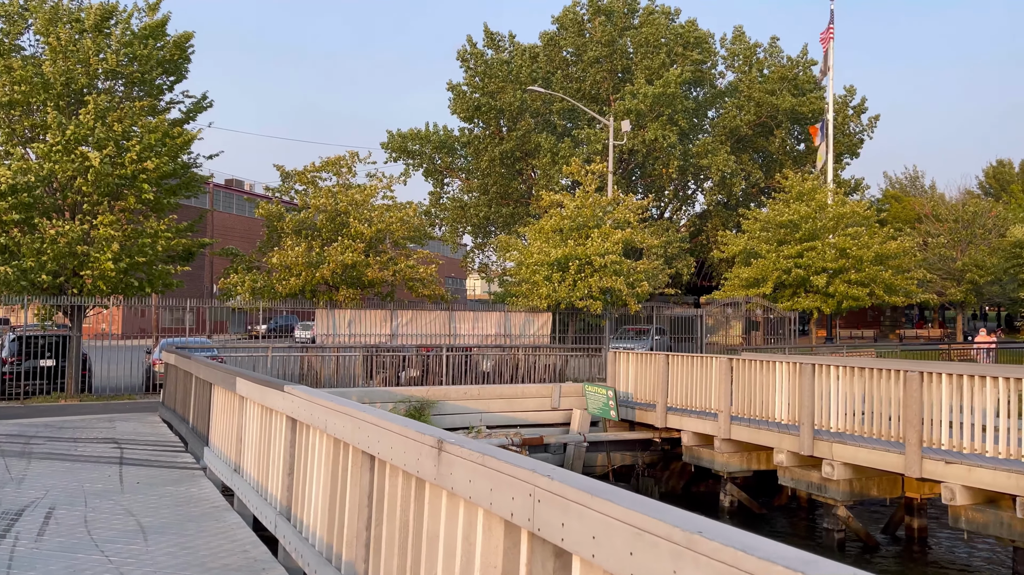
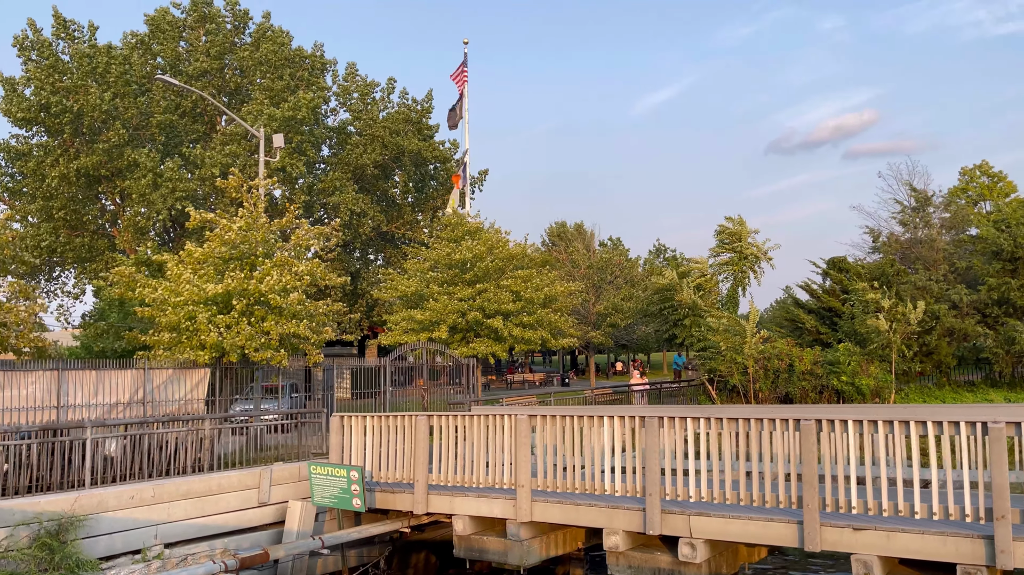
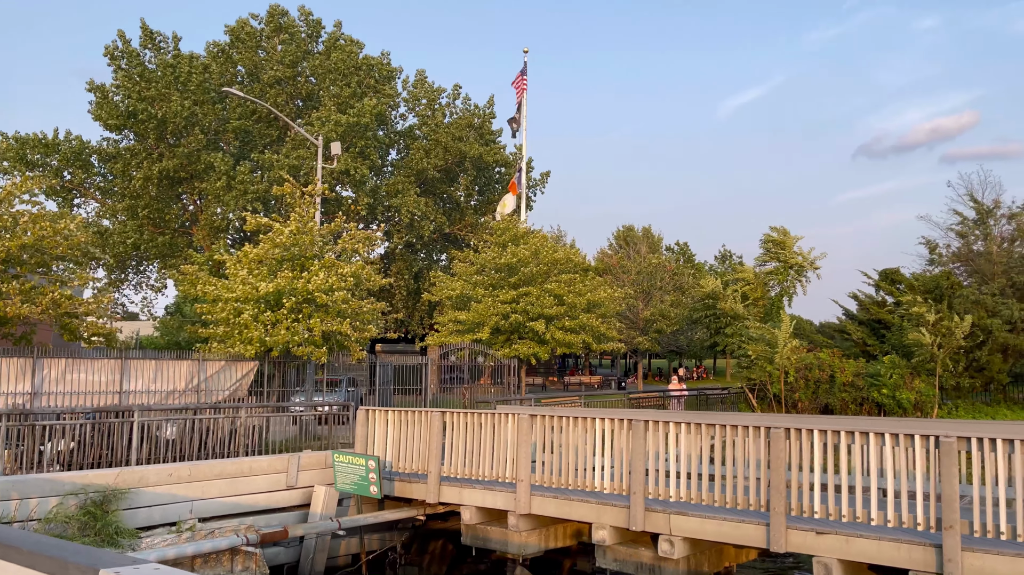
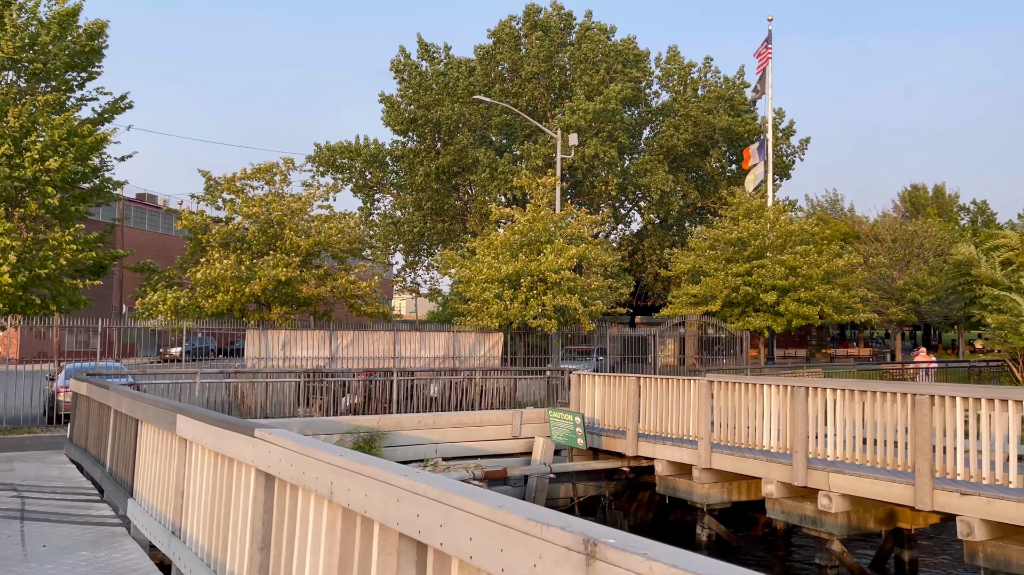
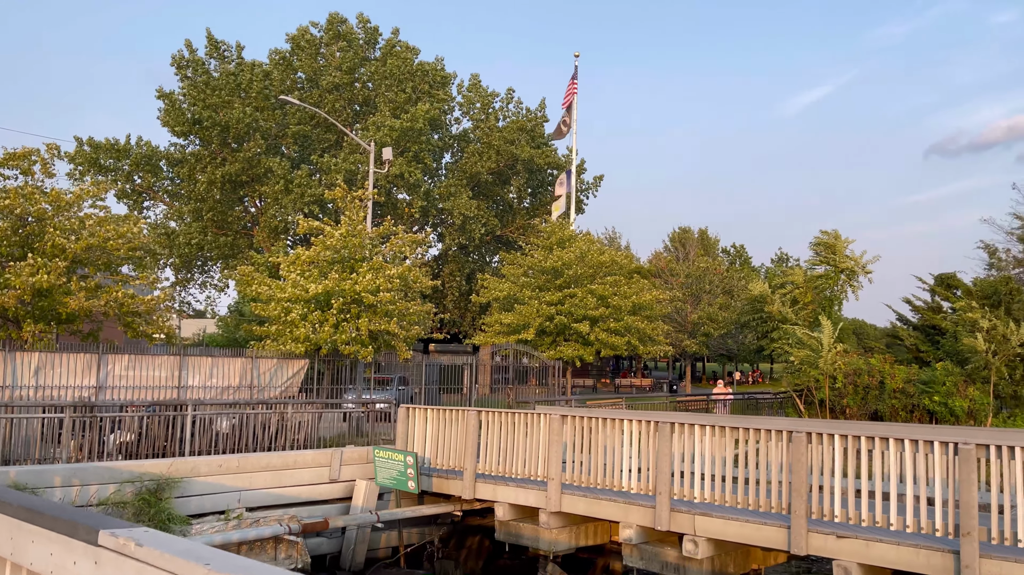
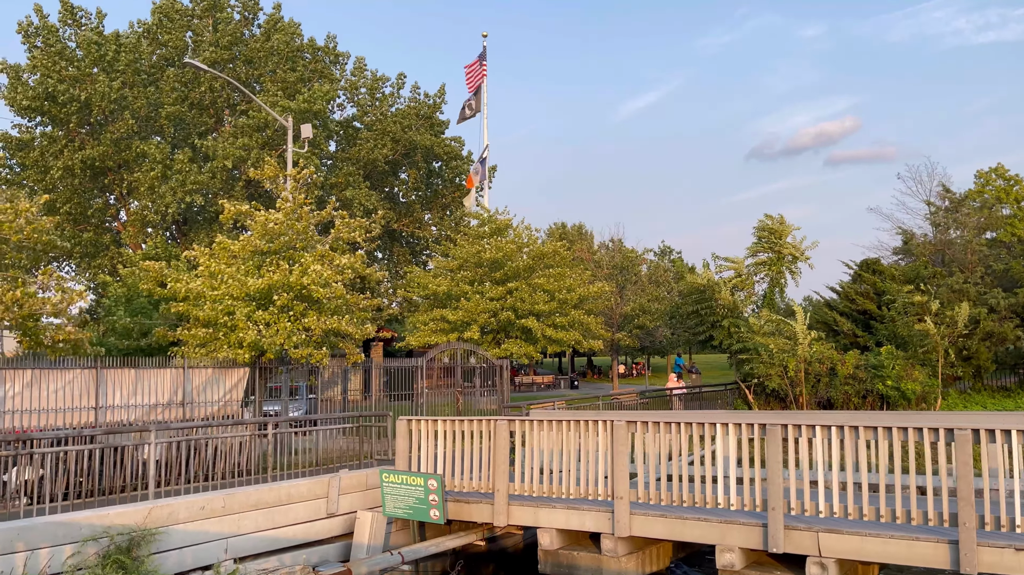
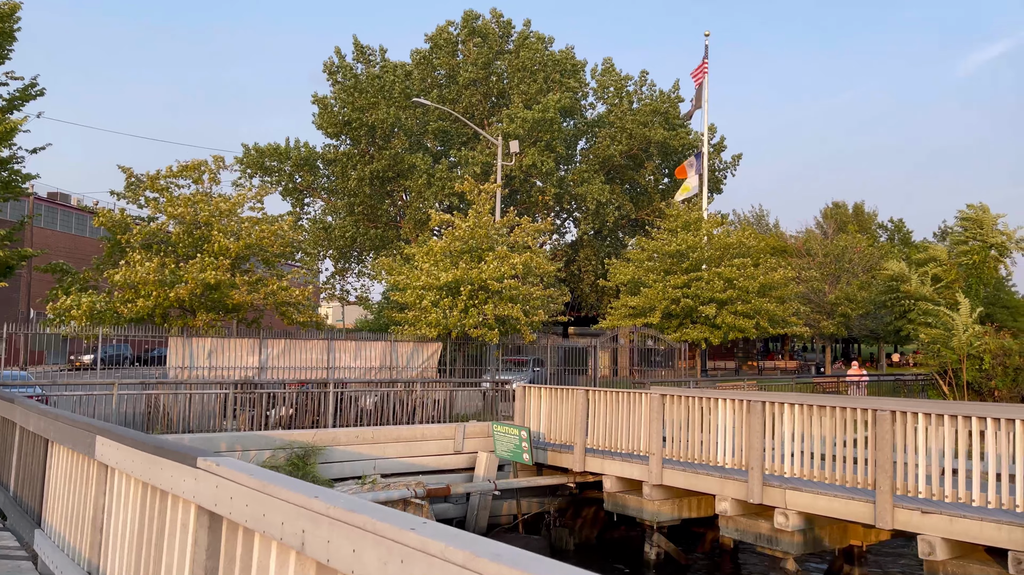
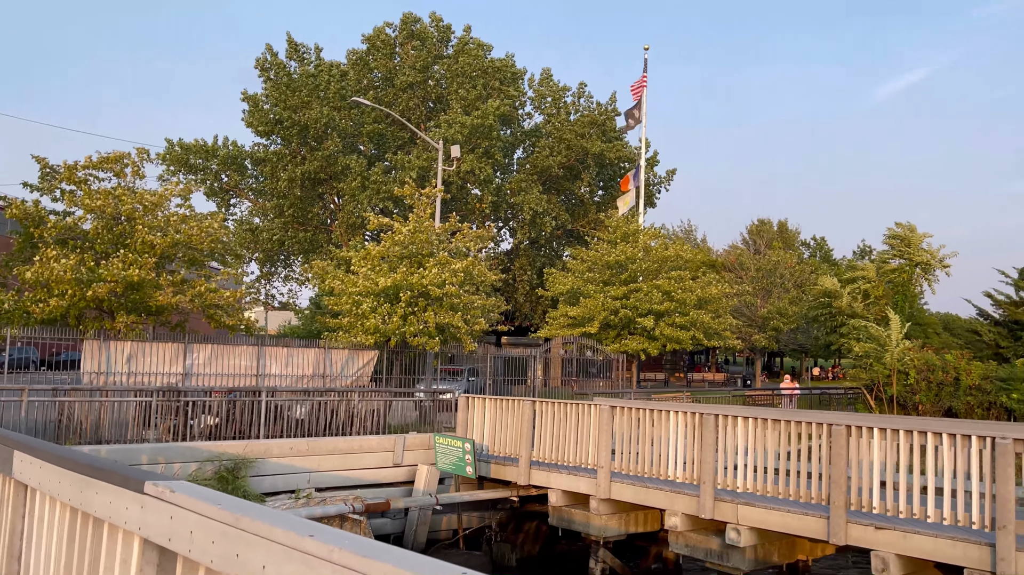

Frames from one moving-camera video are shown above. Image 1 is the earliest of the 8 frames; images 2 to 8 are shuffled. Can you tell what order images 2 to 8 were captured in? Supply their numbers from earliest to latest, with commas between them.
4, 7, 8, 5, 3, 2, 6
